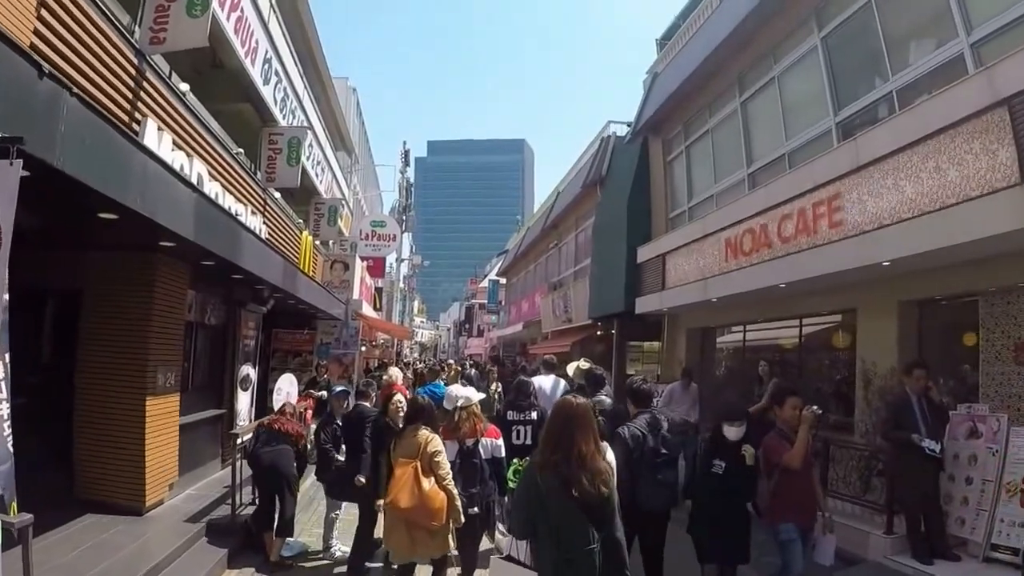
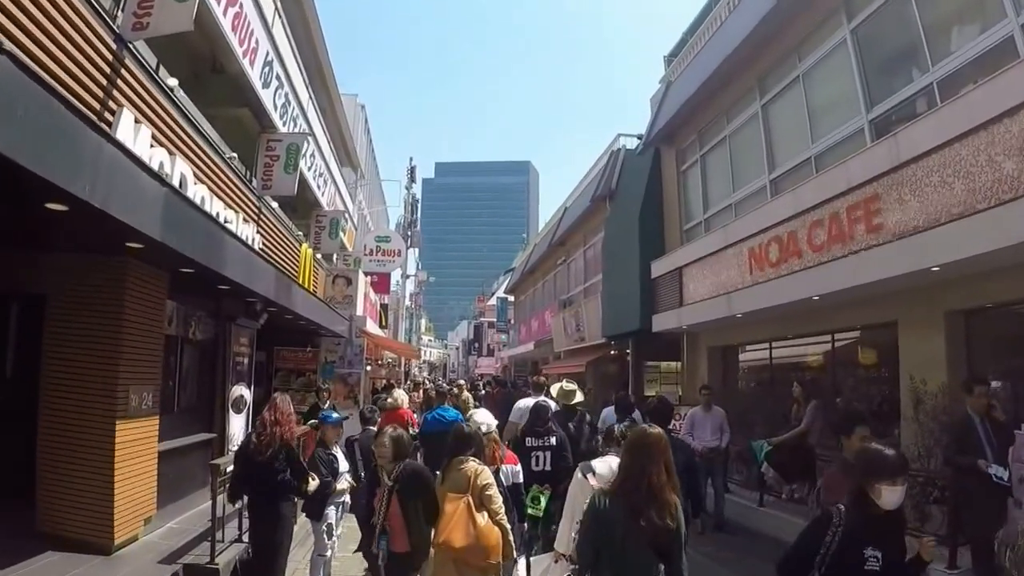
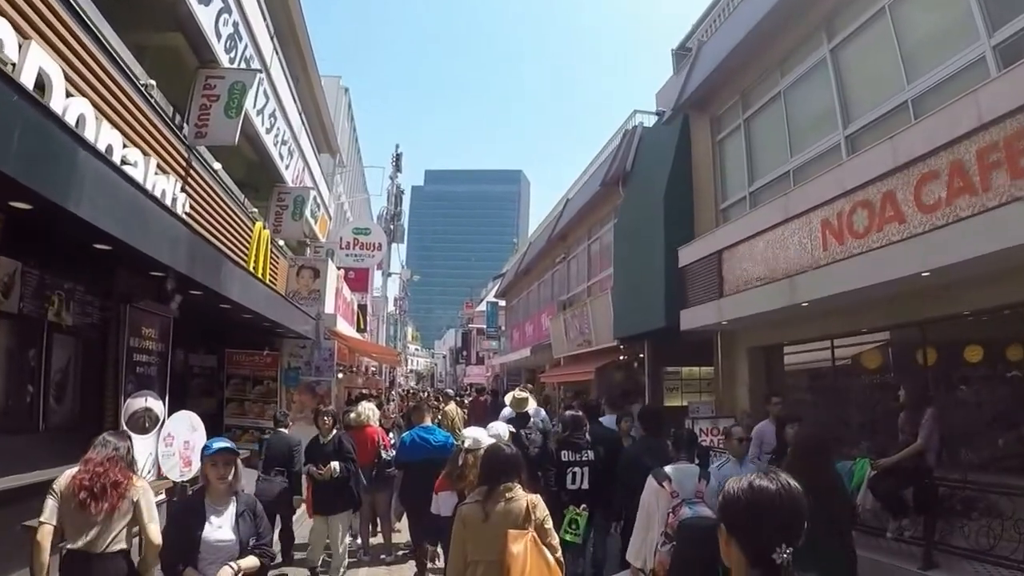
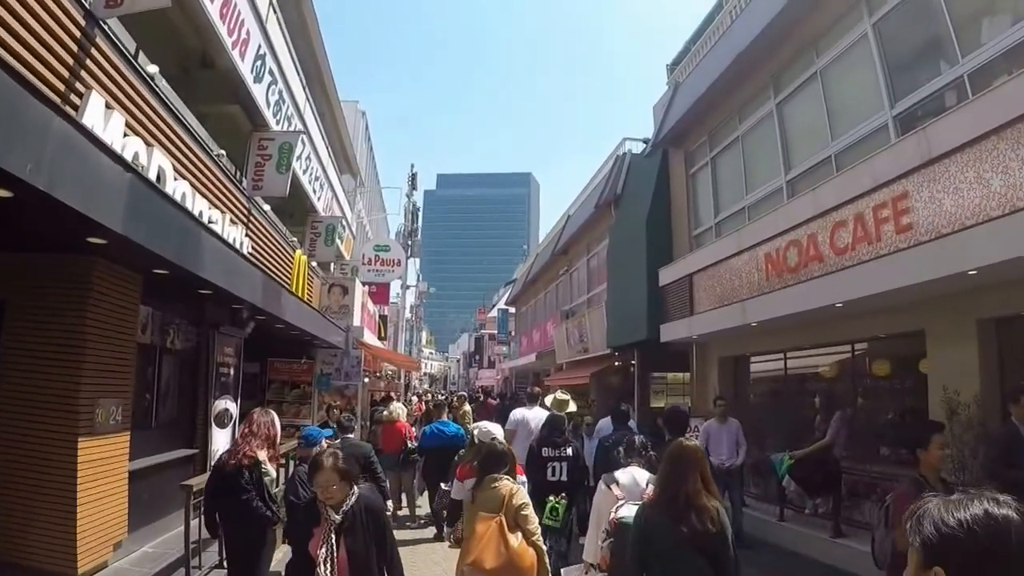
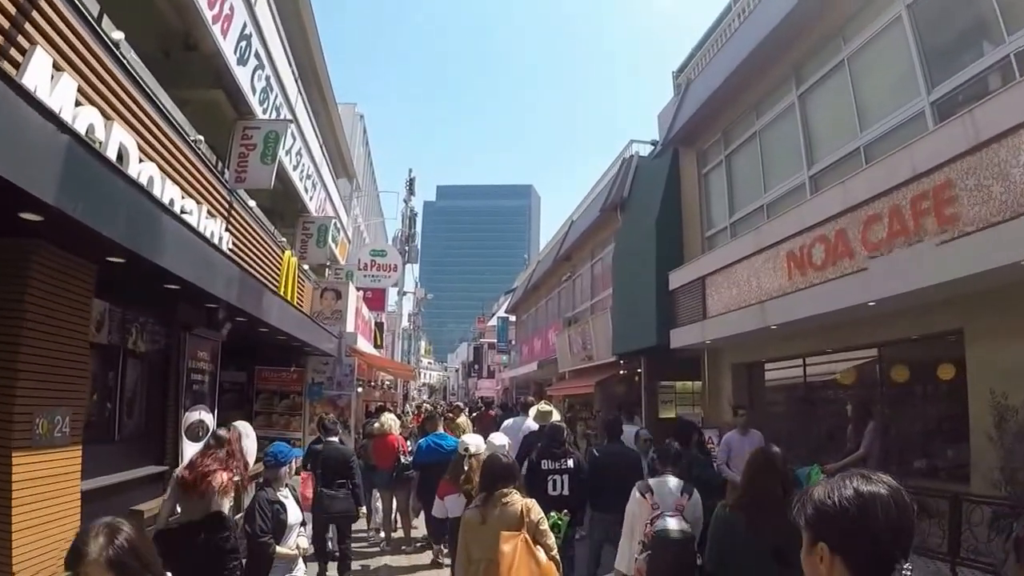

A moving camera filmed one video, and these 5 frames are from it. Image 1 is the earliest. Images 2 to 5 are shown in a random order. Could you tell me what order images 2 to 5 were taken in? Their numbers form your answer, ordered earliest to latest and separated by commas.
2, 4, 5, 3
